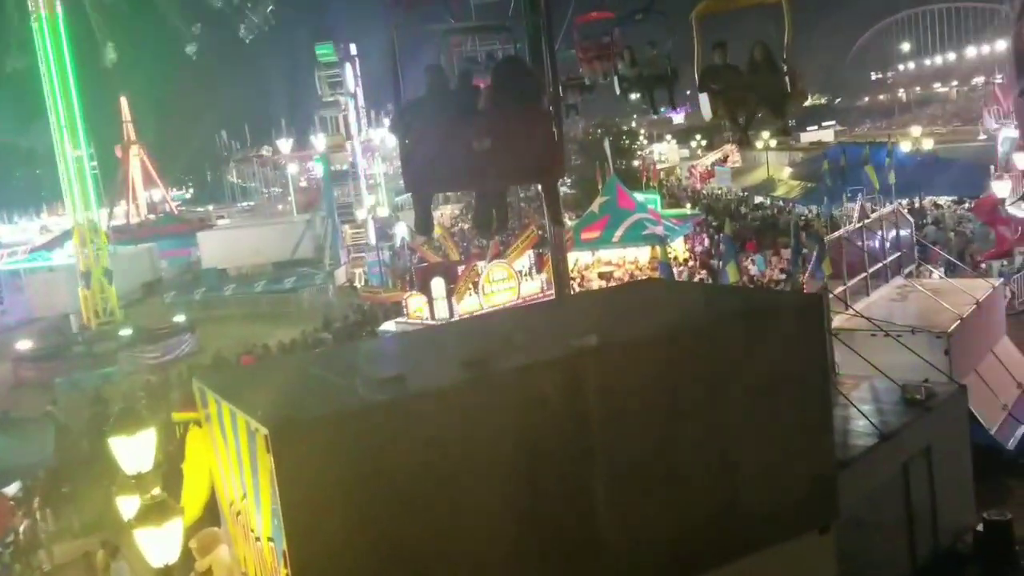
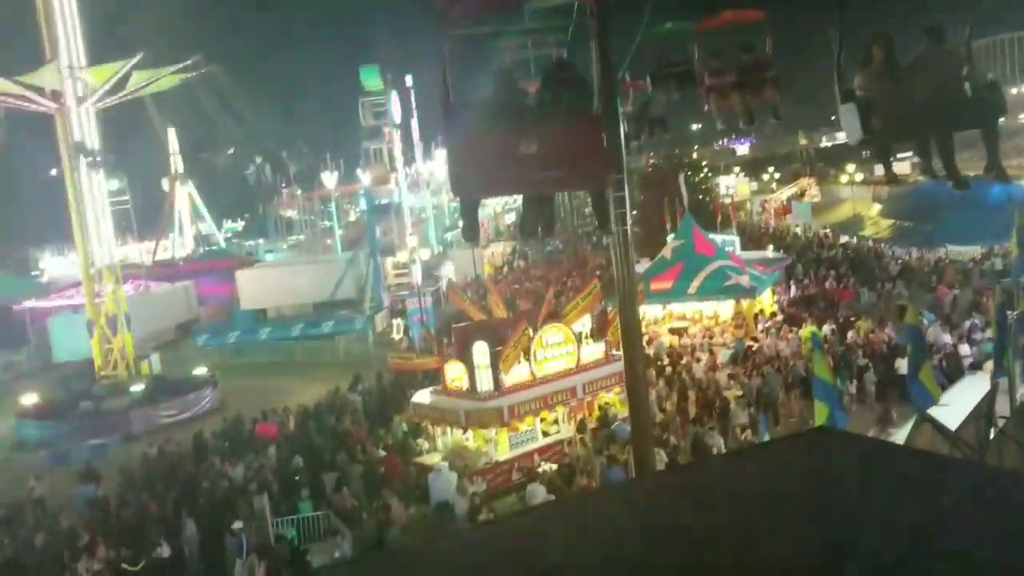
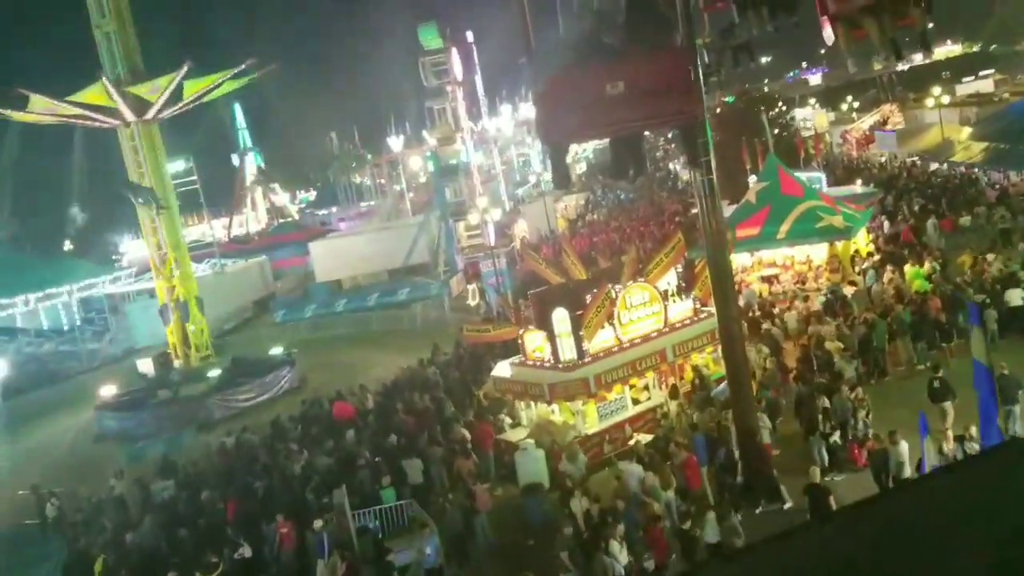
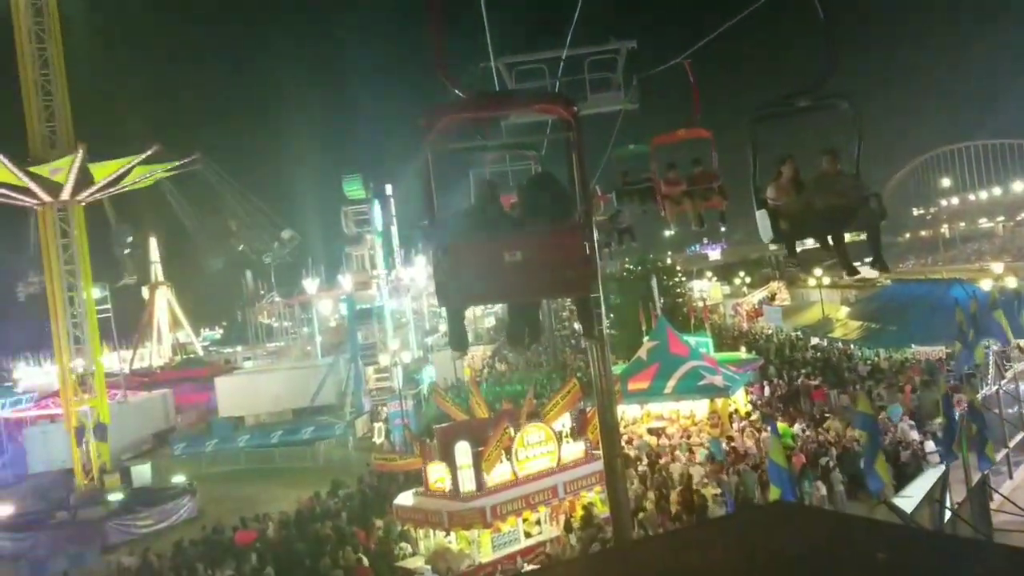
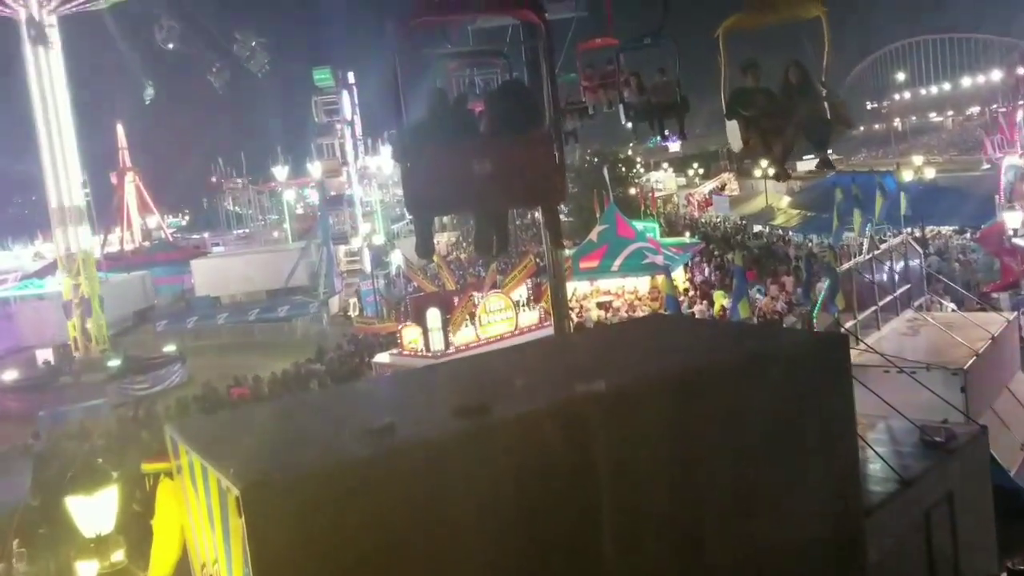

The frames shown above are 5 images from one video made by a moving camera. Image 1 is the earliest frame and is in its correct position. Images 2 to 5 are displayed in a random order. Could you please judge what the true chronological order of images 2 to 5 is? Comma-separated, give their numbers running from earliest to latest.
5, 4, 2, 3
